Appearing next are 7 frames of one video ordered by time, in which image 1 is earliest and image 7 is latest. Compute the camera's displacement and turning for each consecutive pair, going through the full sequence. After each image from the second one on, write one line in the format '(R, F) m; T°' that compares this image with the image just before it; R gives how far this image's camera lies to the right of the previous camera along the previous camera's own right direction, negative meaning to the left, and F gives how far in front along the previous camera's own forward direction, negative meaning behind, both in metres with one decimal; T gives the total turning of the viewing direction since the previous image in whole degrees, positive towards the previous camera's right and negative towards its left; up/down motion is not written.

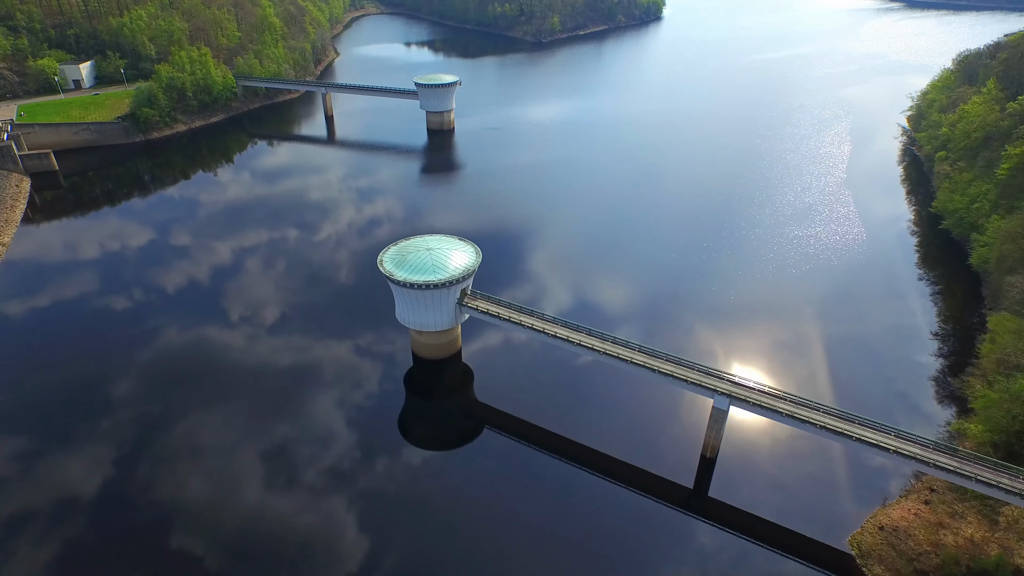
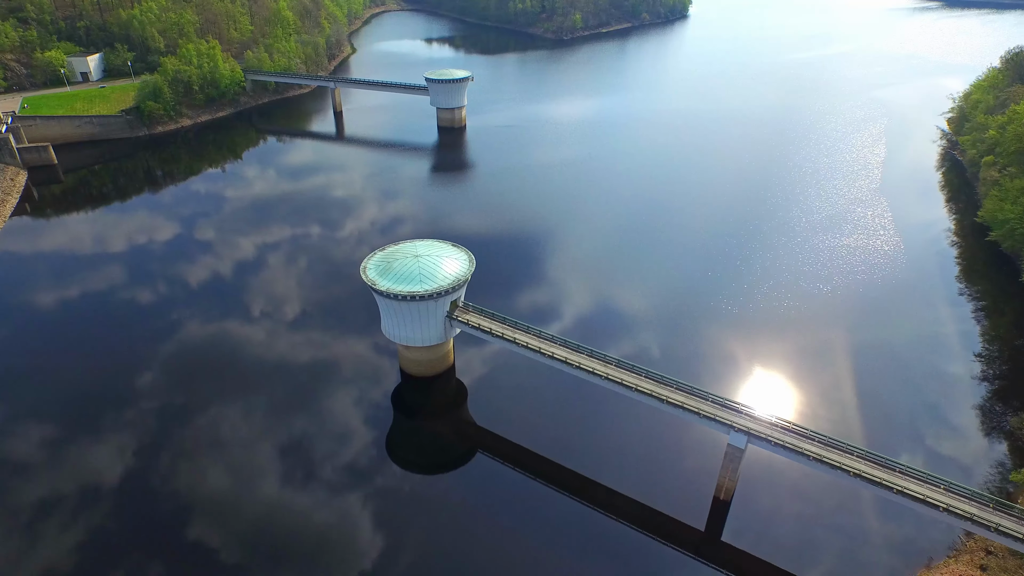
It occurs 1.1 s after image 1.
(+0.9, +2.4) m; -2°
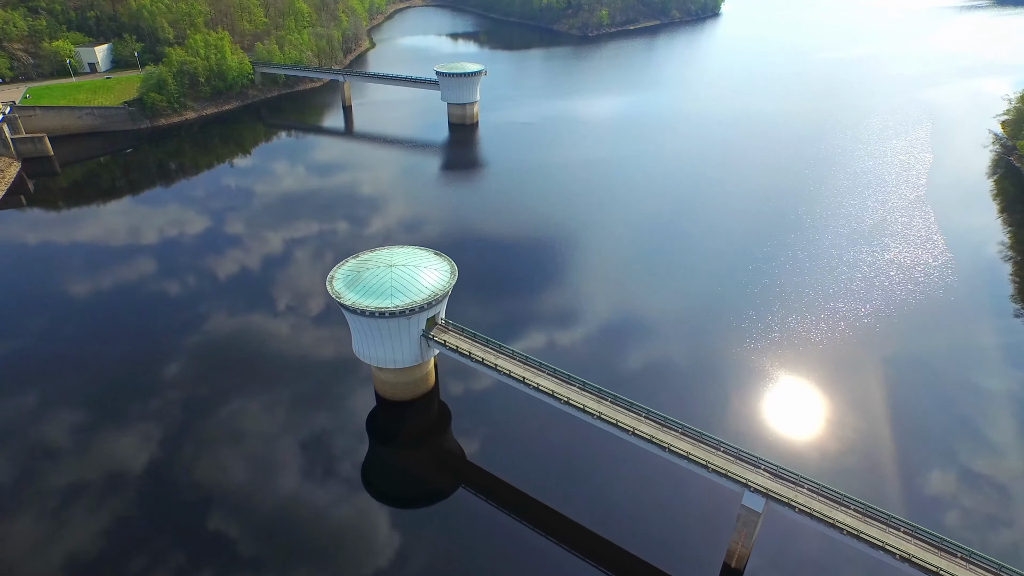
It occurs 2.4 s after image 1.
(+1.2, +2.9) m; -2°
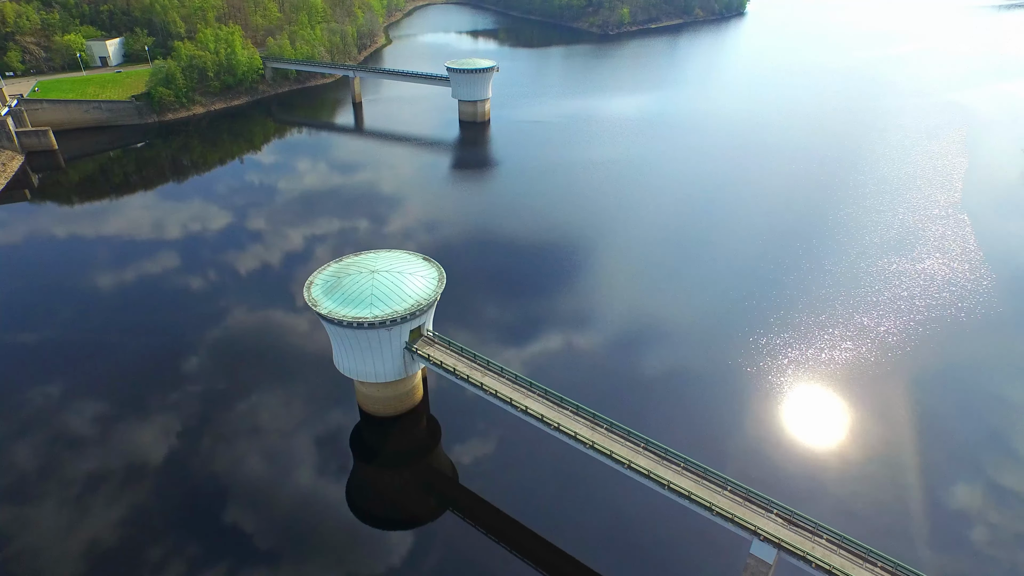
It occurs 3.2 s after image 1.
(+0.8, +1.6) m; -2°
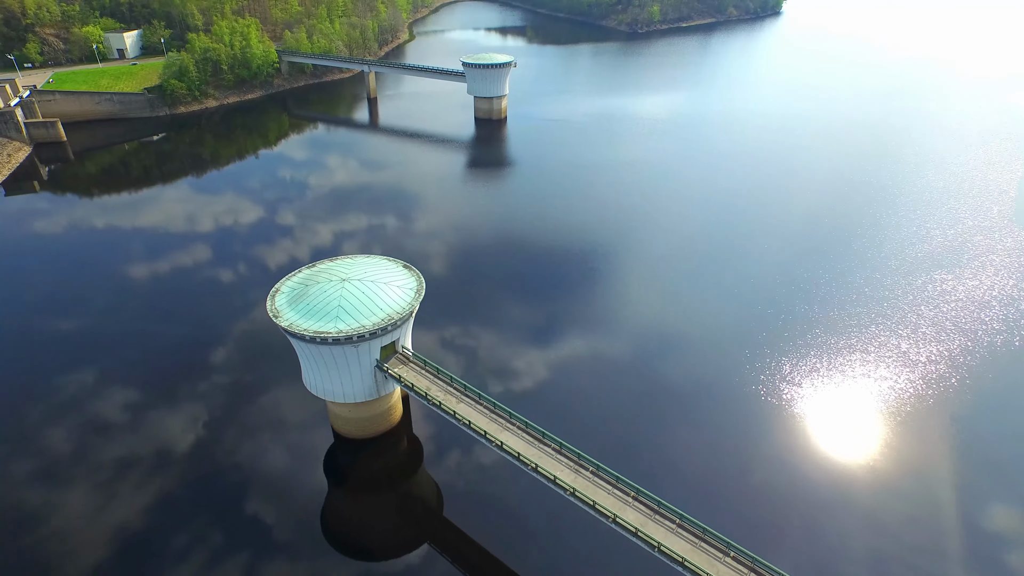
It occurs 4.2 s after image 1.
(+1.1, +2.0) m; -2°
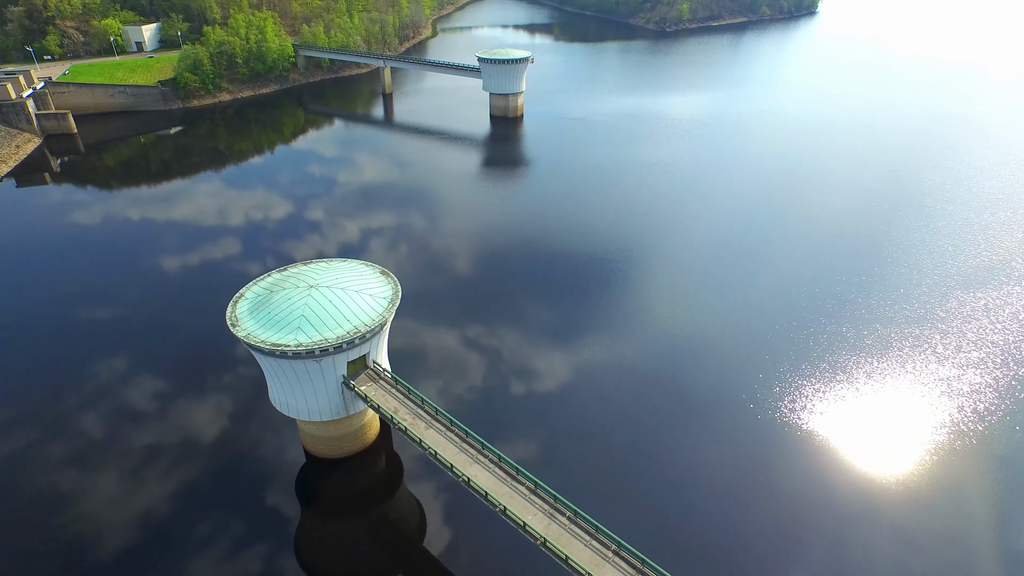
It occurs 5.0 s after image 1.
(+1.0, +1.7) m; -2°
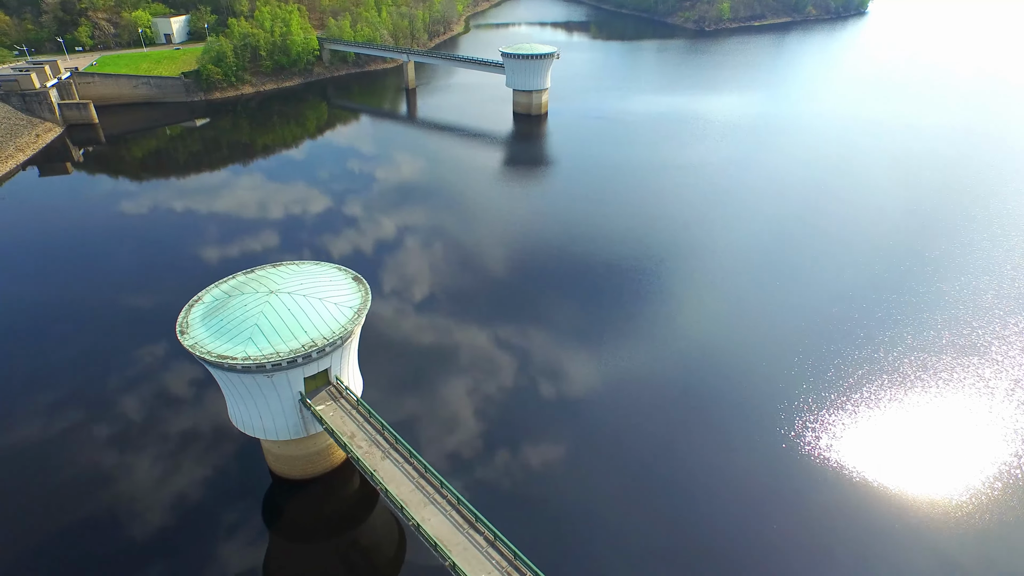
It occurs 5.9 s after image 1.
(+1.2, +1.7) m; -3°
